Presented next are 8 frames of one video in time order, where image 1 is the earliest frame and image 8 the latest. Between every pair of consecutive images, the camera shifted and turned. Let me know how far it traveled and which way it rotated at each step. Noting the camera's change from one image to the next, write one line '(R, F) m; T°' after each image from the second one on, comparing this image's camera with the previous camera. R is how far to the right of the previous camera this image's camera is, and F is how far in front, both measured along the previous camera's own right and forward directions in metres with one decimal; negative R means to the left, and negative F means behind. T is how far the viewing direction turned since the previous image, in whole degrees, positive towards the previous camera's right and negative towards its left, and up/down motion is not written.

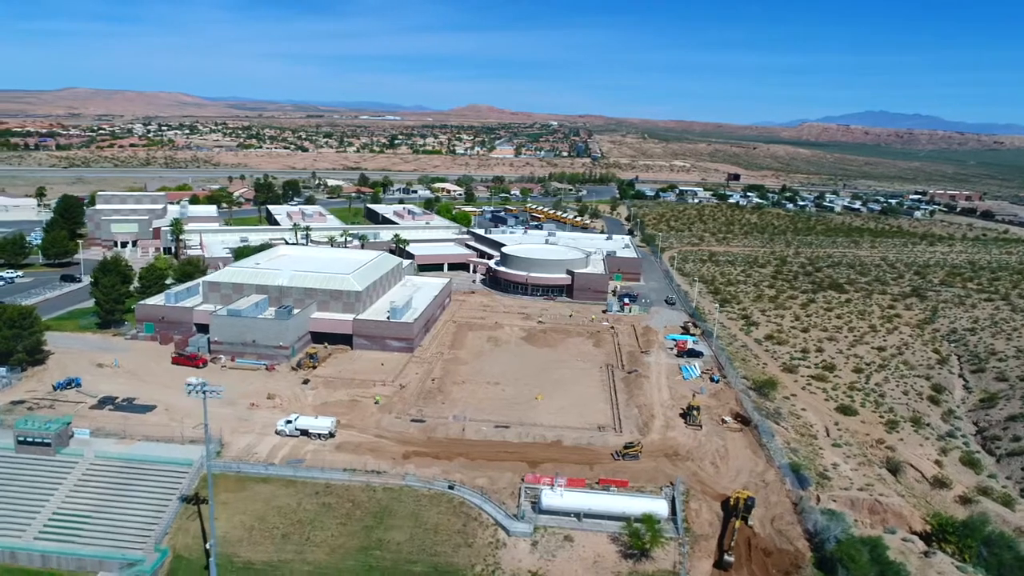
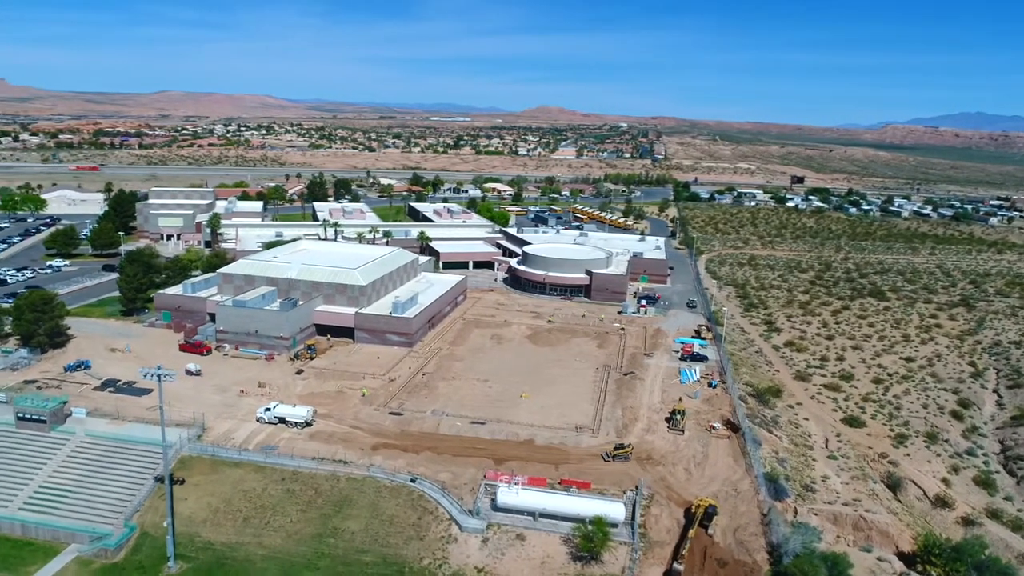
(+4.9, +0.4) m; -5°
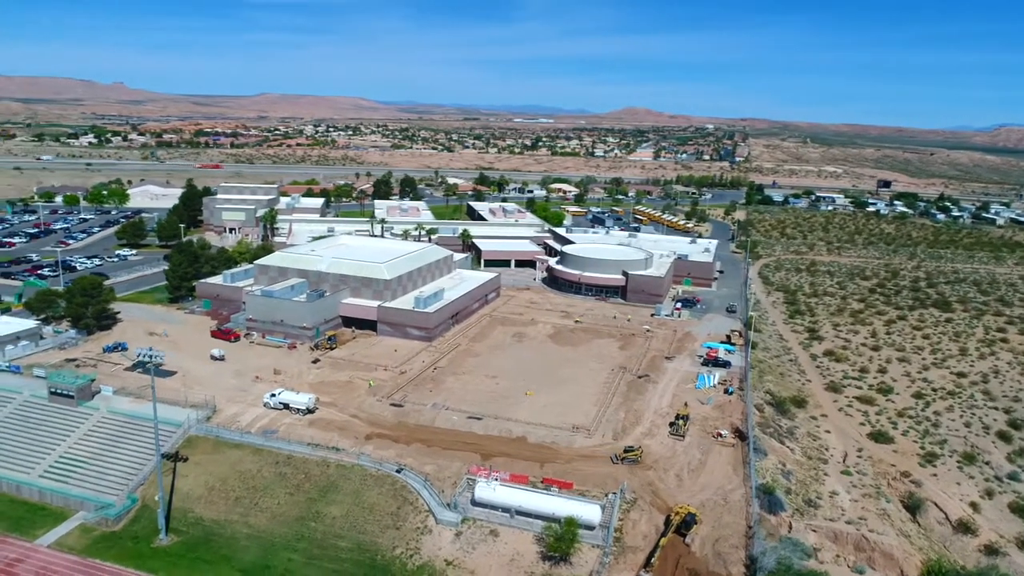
(+4.4, +0.4) m; -6°
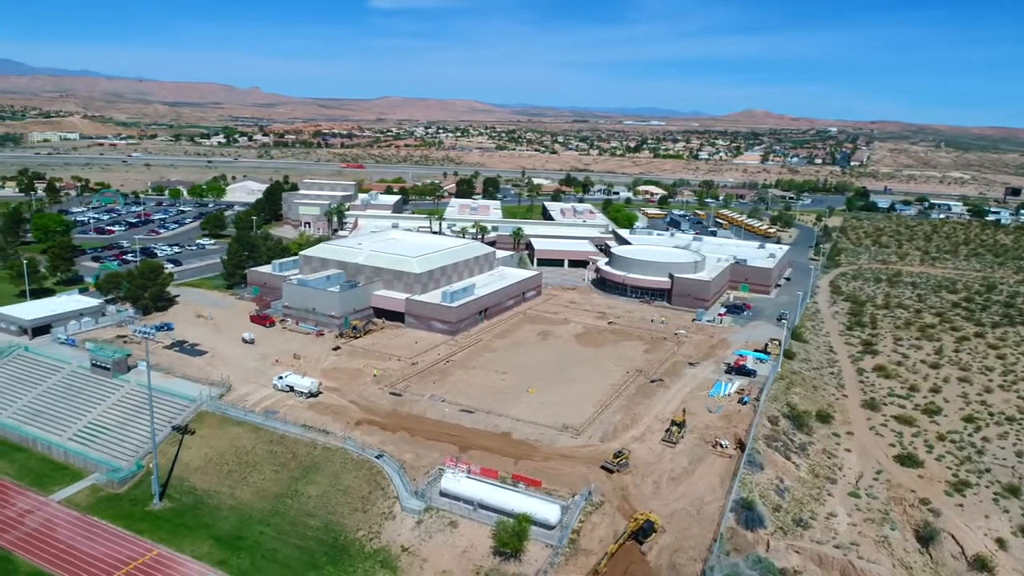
(+6.1, +0.5) m; -9°
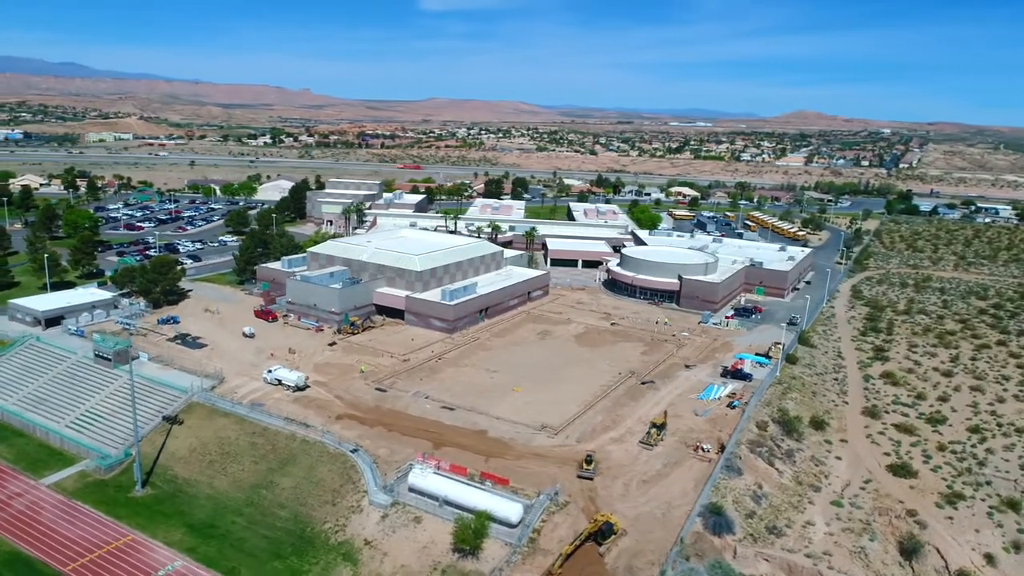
(+3.4, +0.2) m; -3°
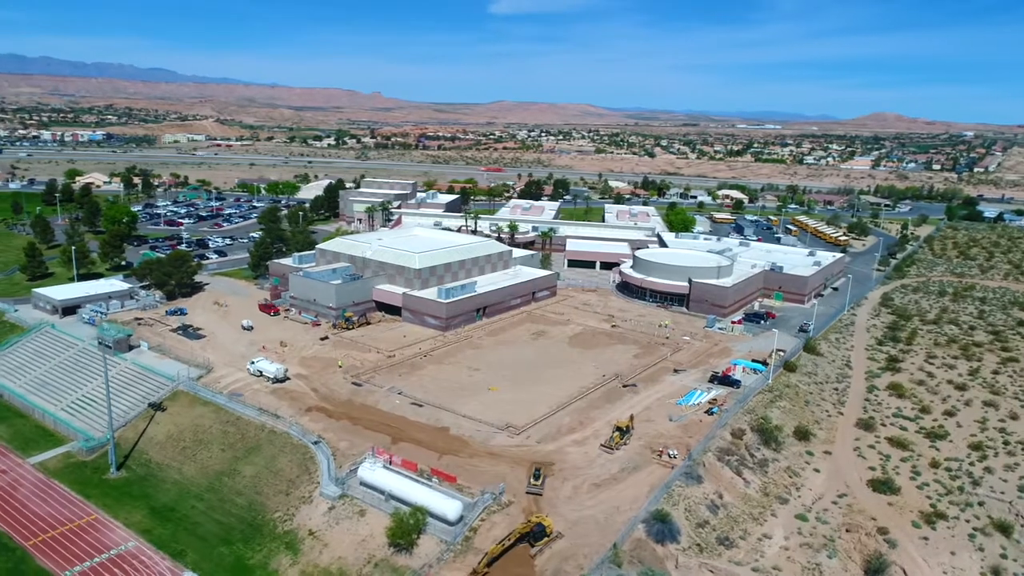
(+5.1, +0.4) m; -5°
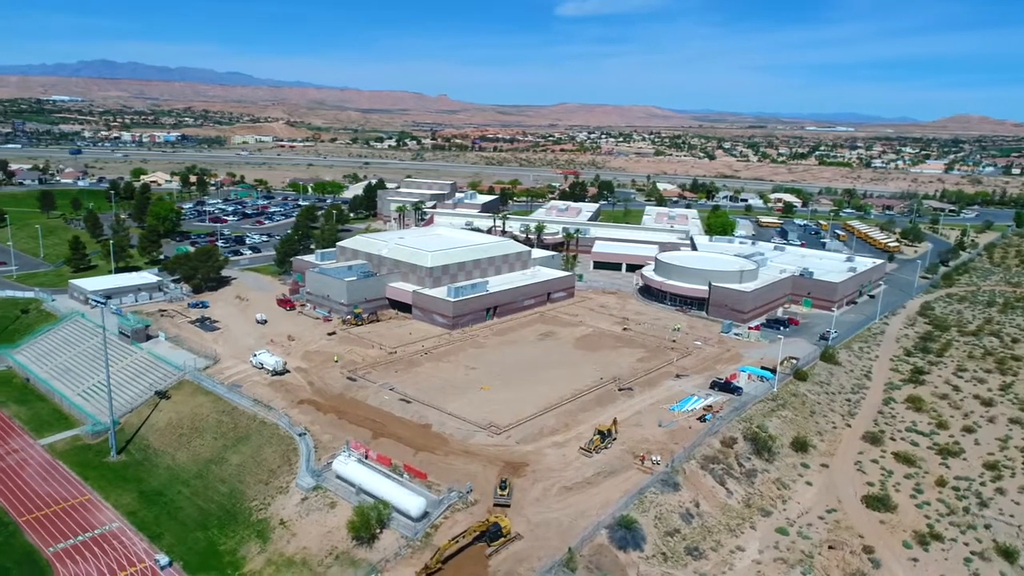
(+4.0, +0.3) m; -5°
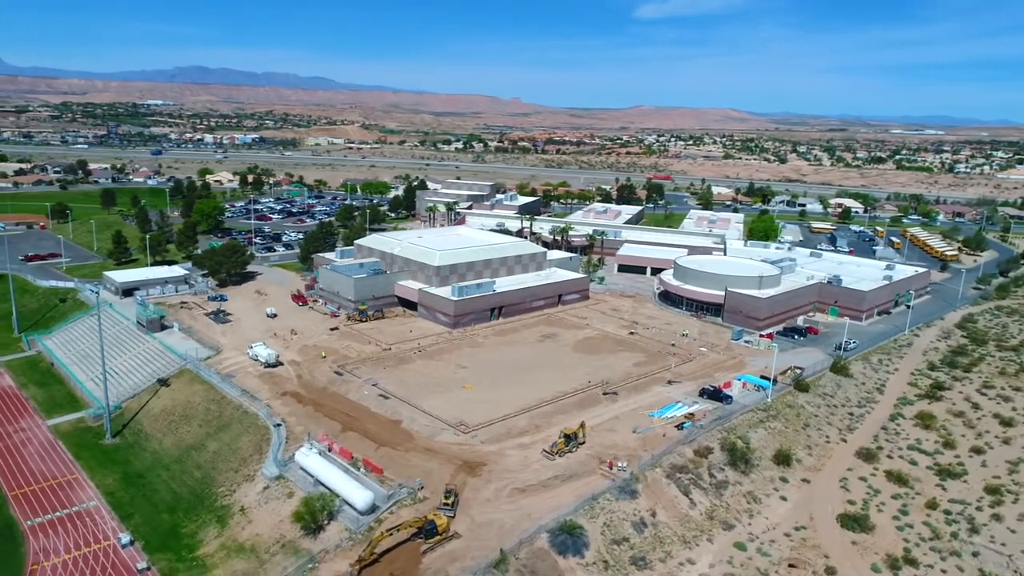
(+5.1, +0.4) m; -6°
